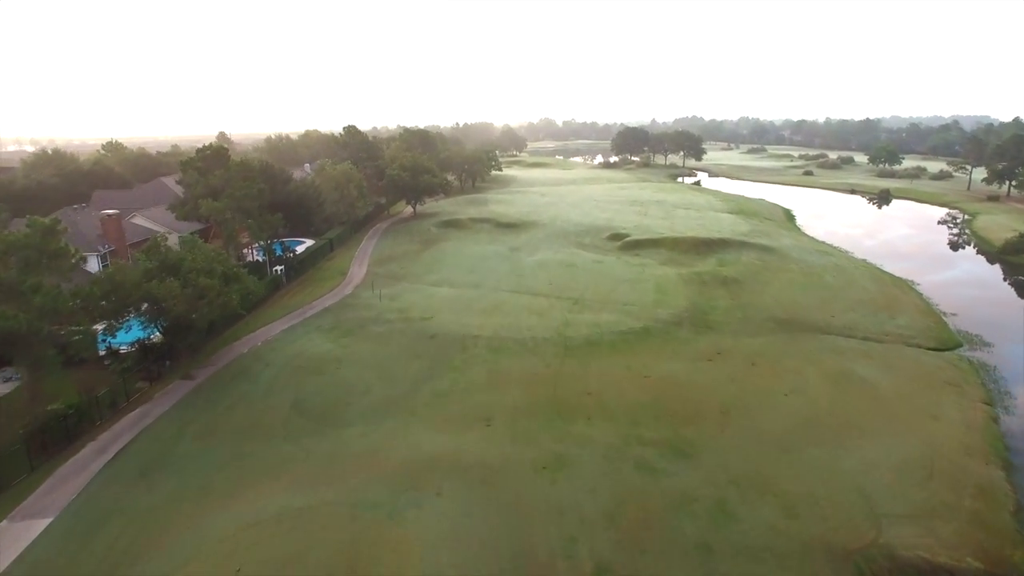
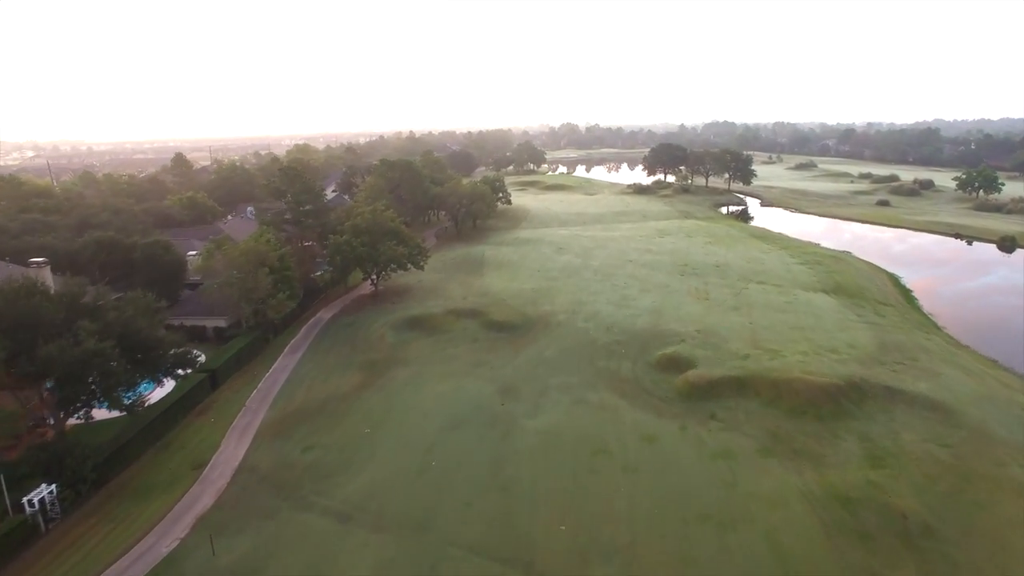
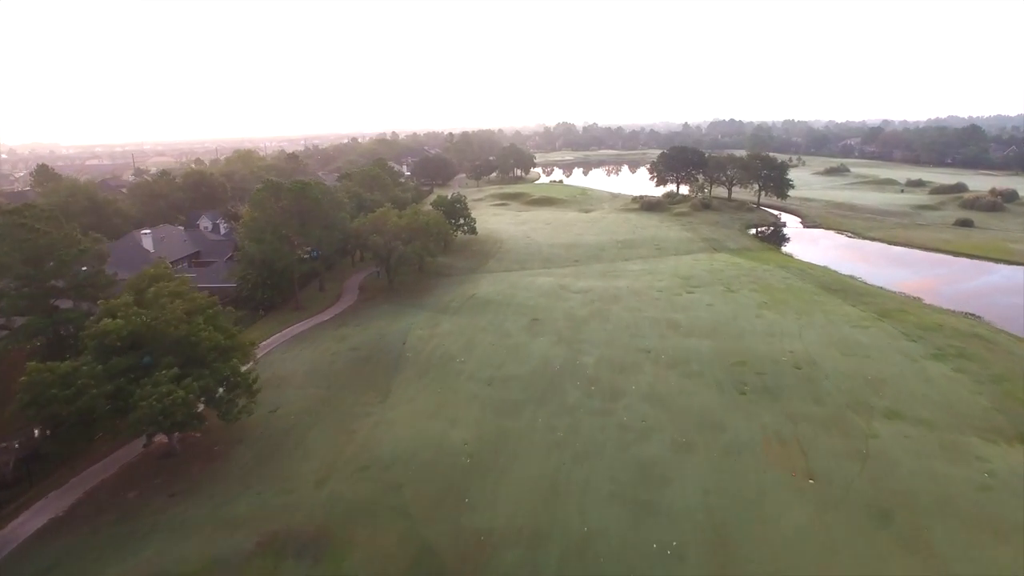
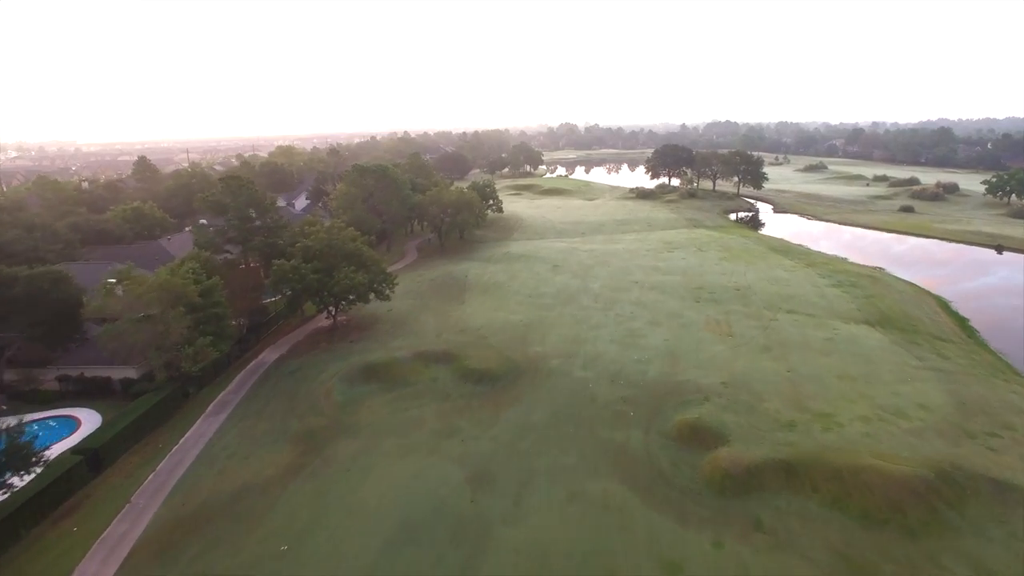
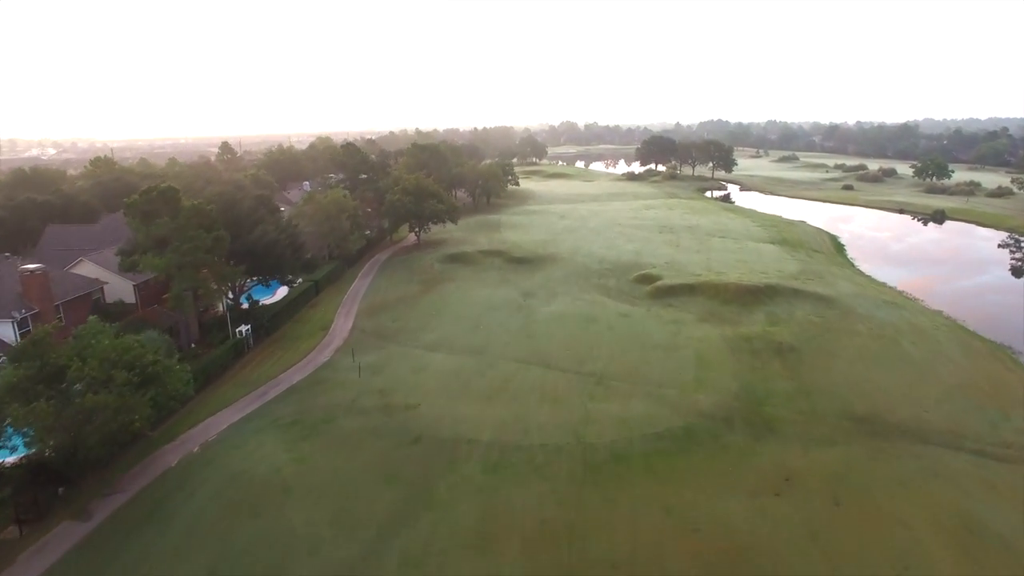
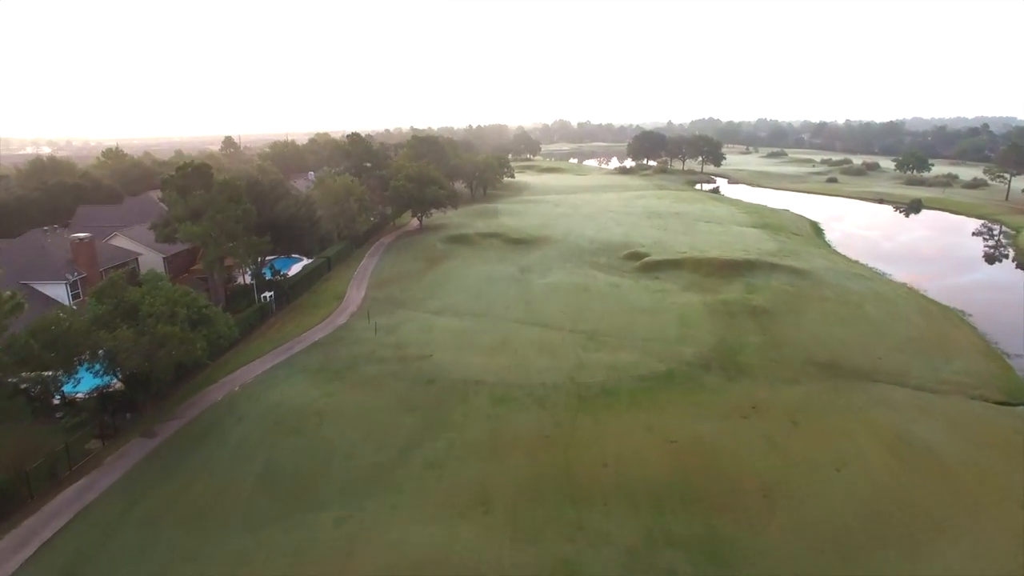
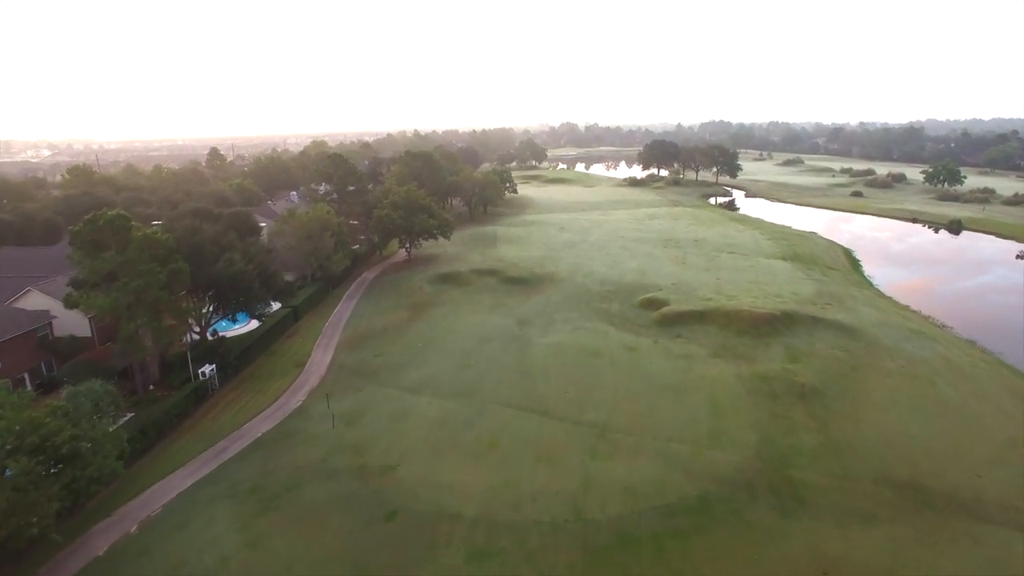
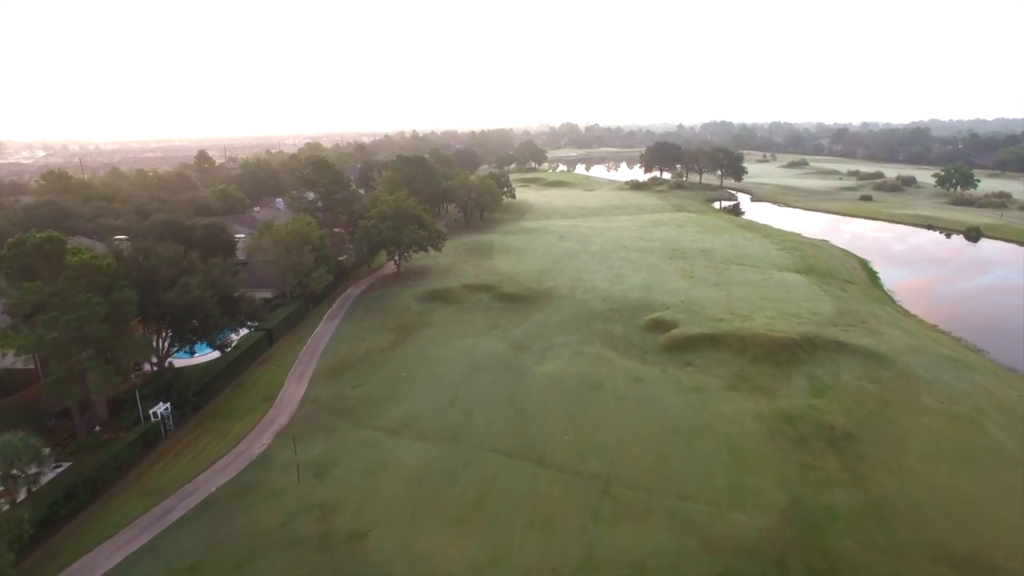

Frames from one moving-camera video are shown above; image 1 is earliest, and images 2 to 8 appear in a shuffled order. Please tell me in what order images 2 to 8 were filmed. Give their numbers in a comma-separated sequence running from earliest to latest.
6, 5, 7, 8, 2, 4, 3
